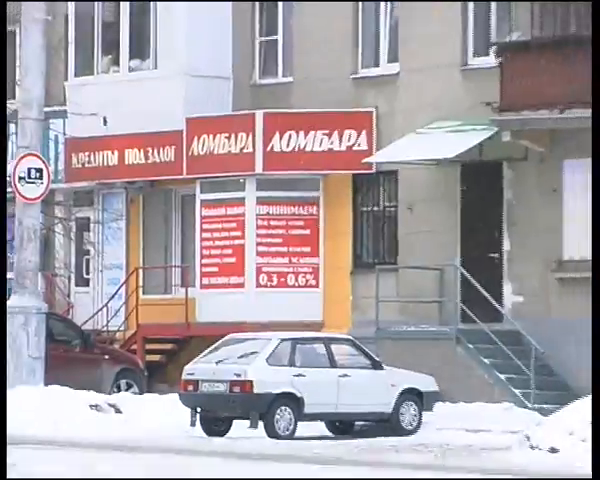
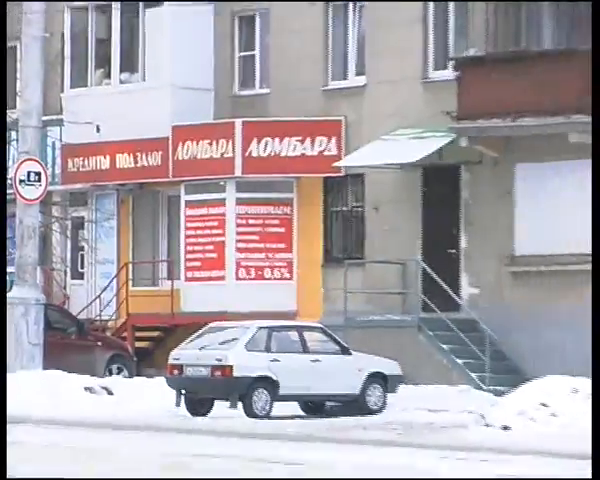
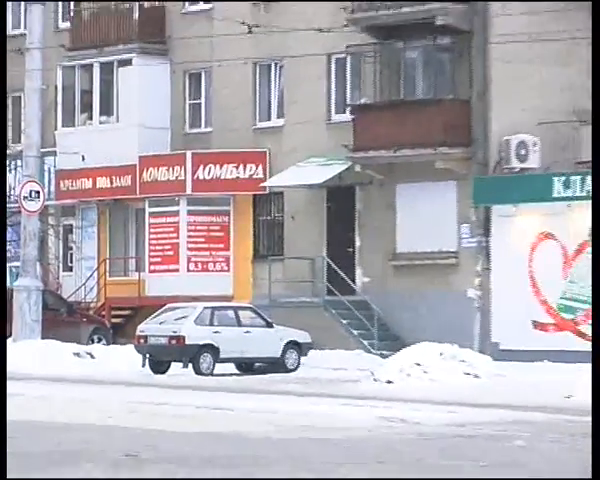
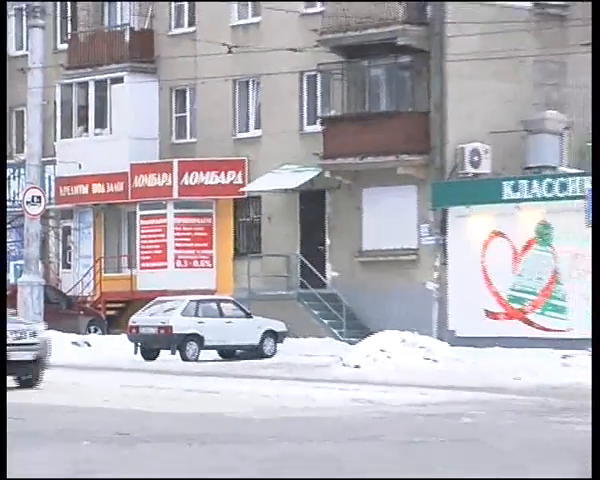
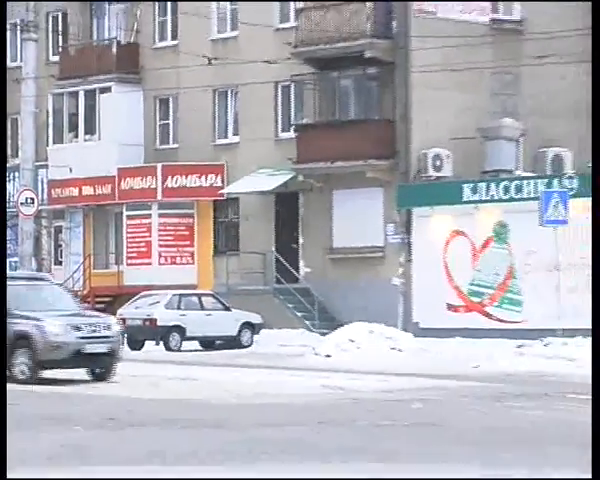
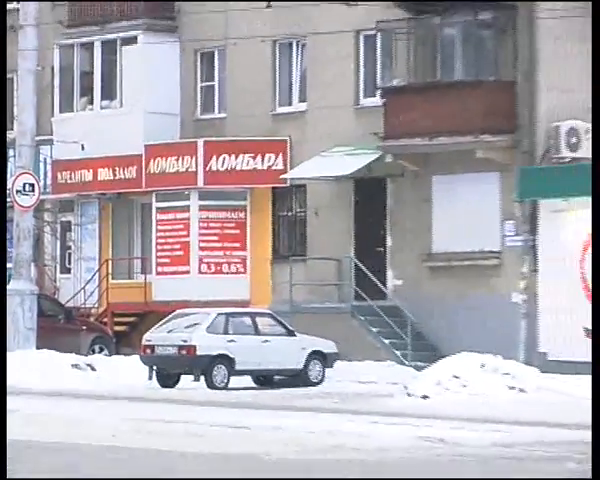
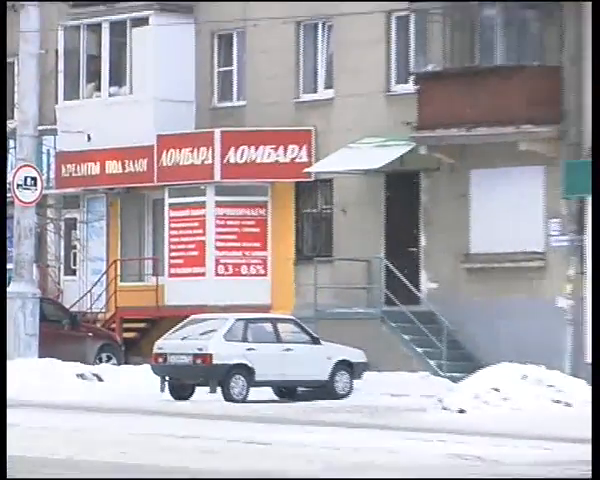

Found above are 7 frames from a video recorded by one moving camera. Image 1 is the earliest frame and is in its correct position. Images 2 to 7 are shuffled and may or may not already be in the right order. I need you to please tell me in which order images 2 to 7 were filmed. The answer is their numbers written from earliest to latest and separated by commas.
2, 7, 6, 3, 4, 5
